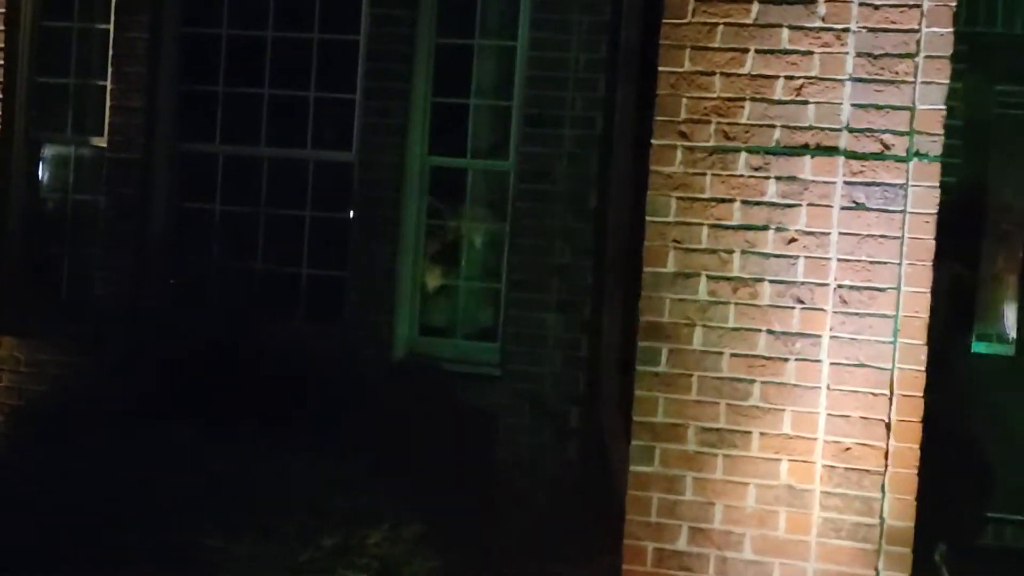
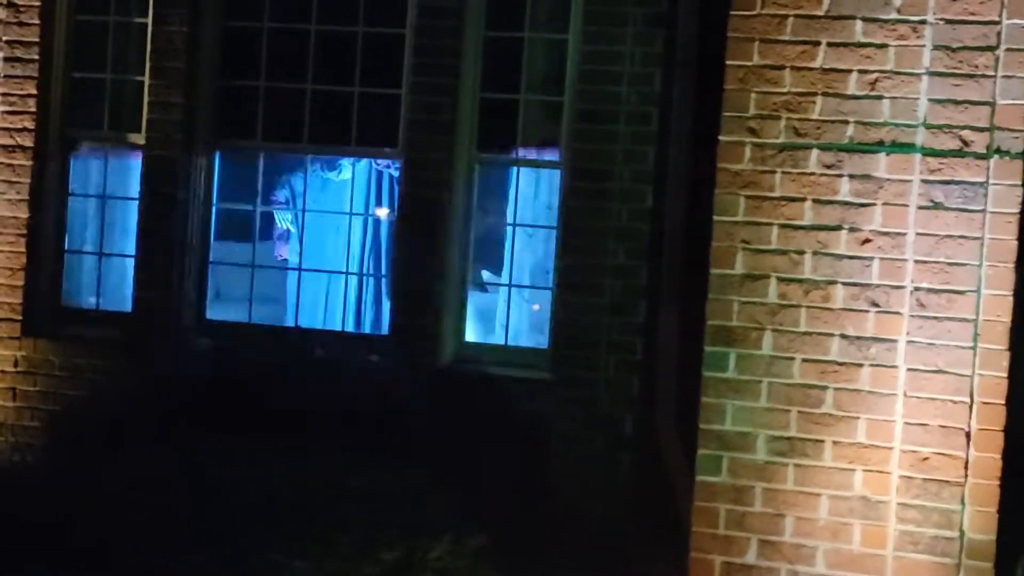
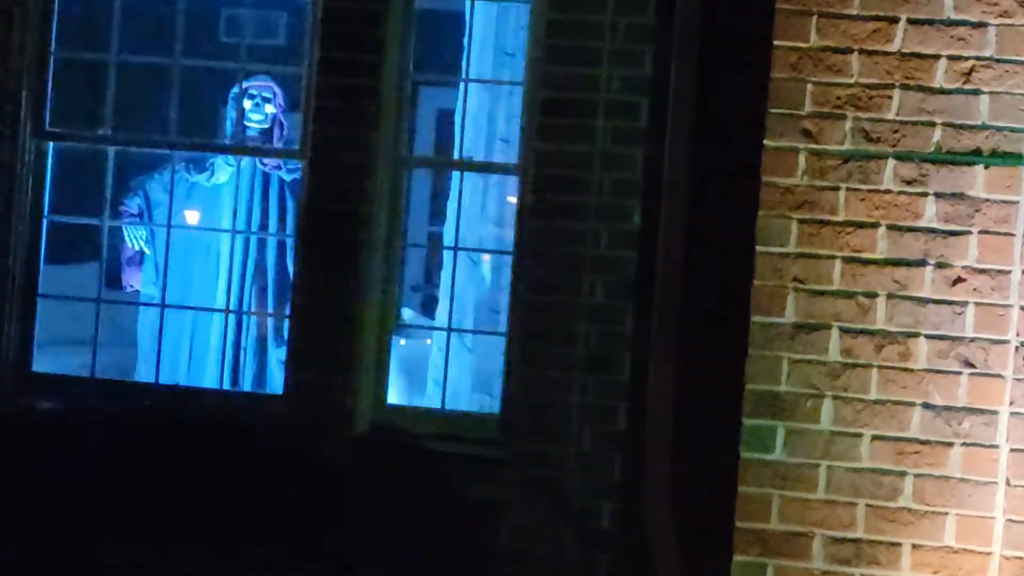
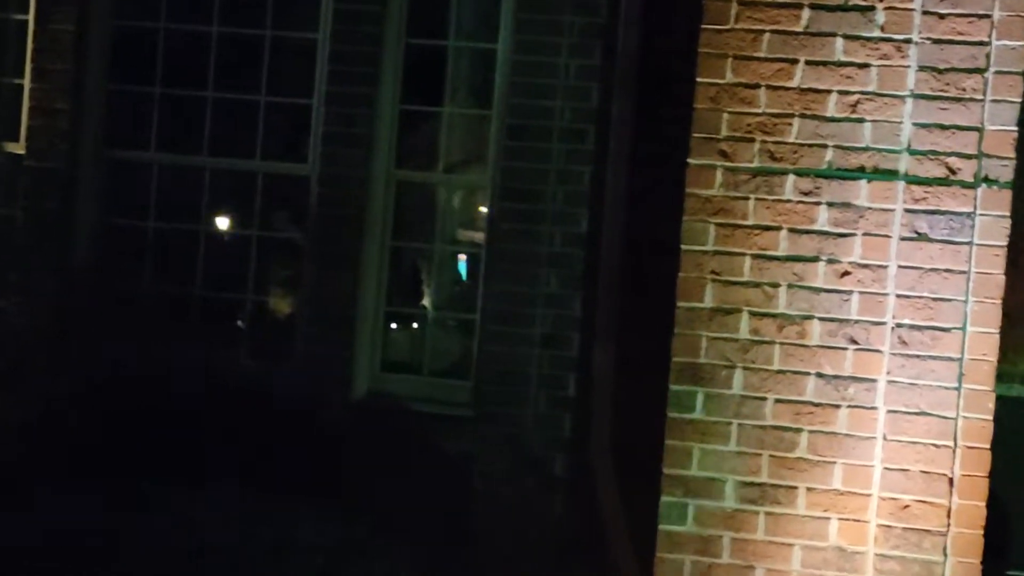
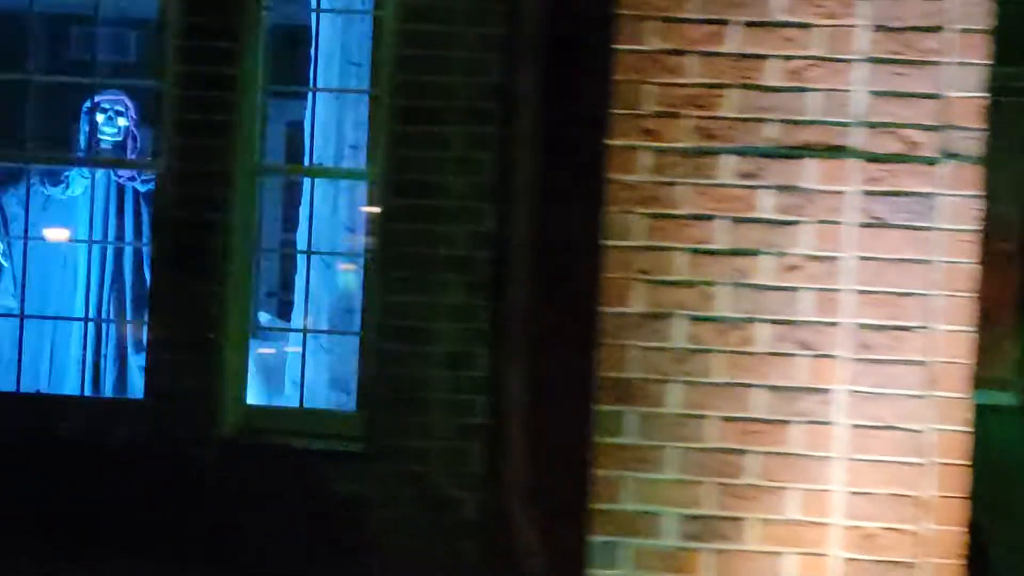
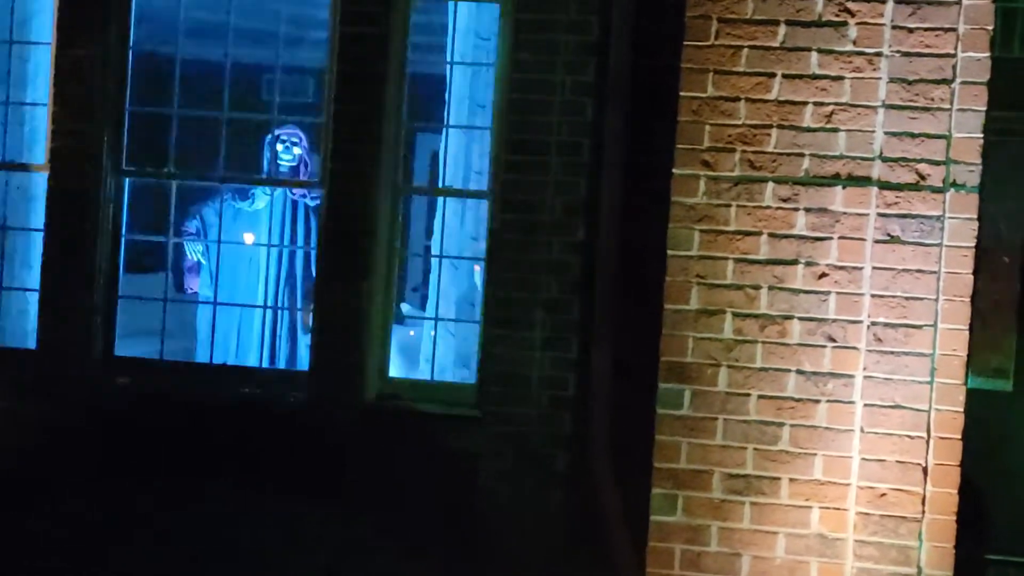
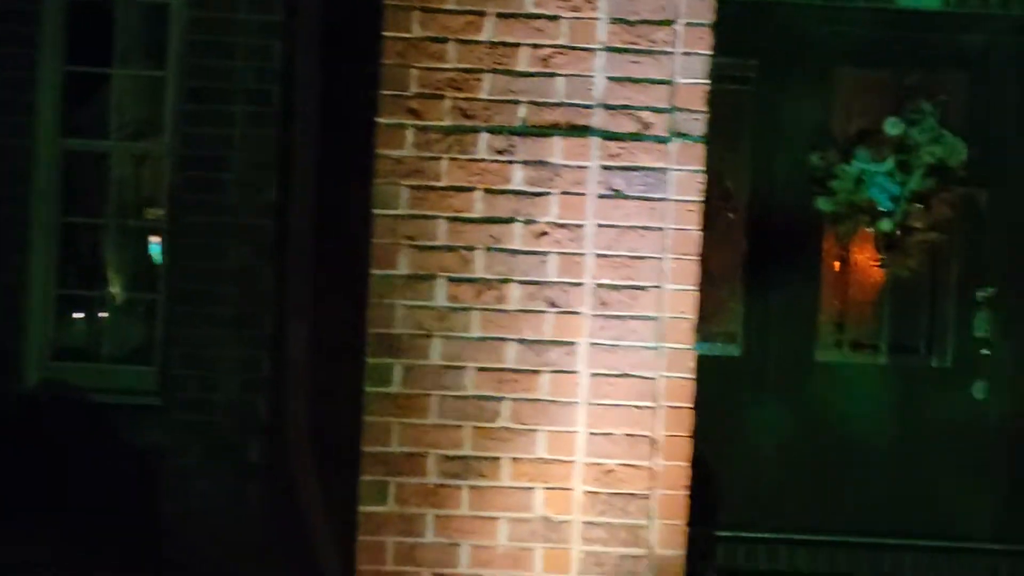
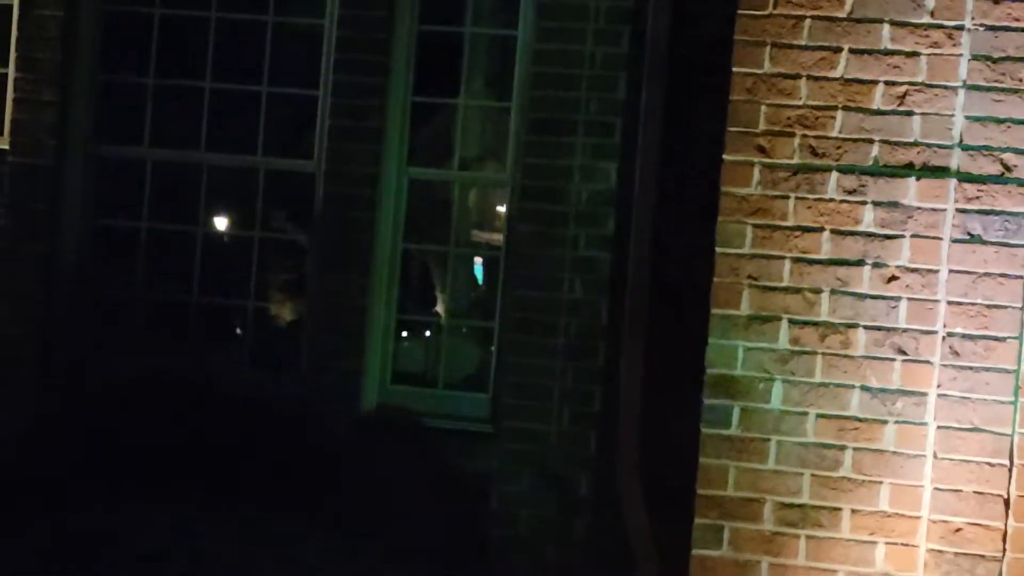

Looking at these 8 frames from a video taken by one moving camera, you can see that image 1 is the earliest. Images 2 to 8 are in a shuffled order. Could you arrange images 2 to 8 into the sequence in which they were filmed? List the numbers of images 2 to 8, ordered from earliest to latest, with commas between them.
2, 6, 4, 8, 3, 5, 7
